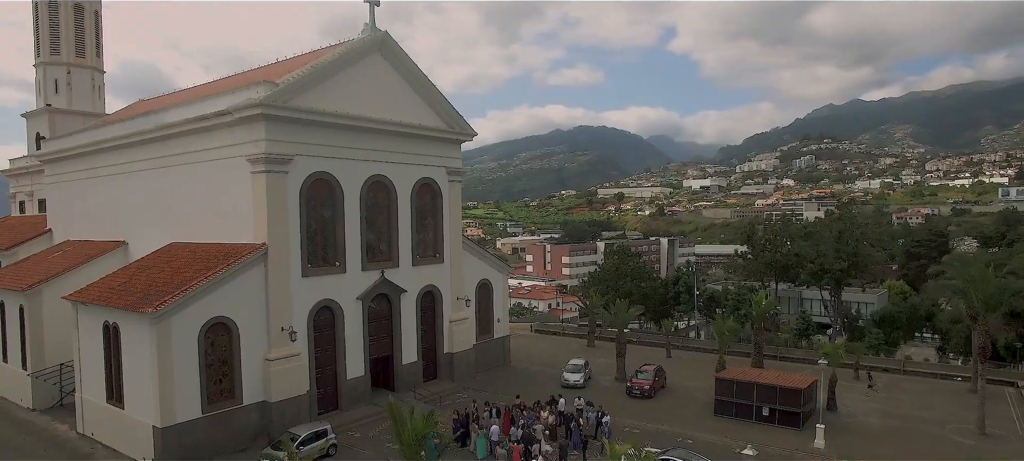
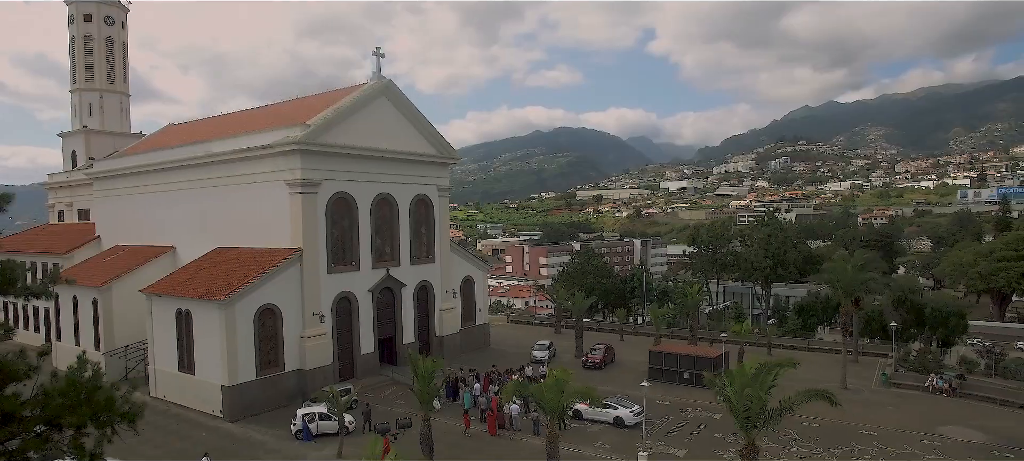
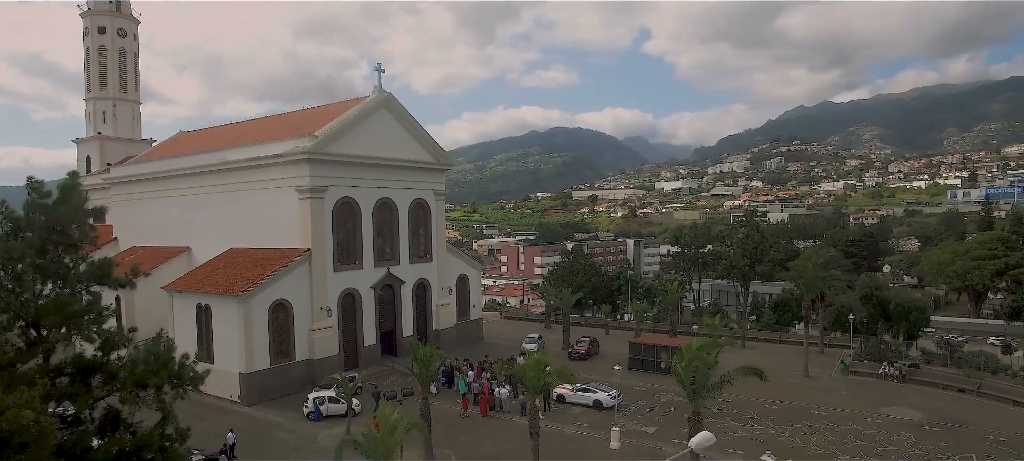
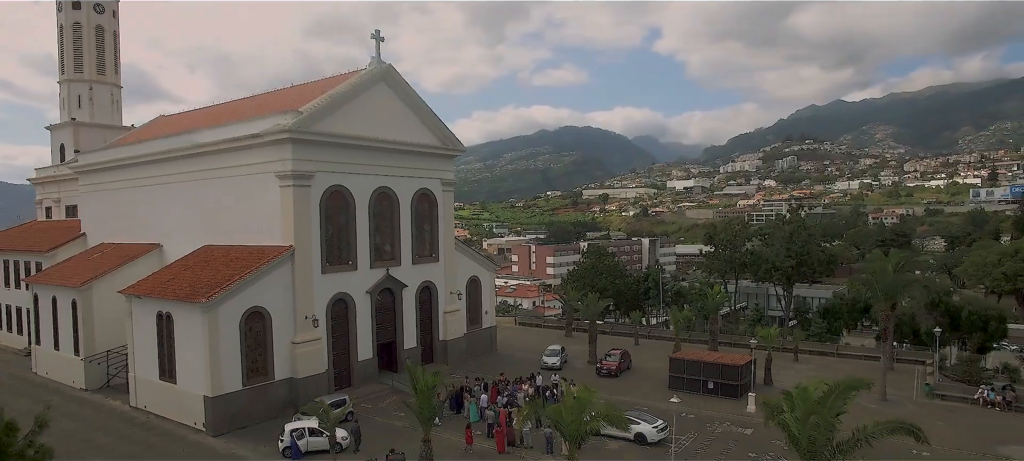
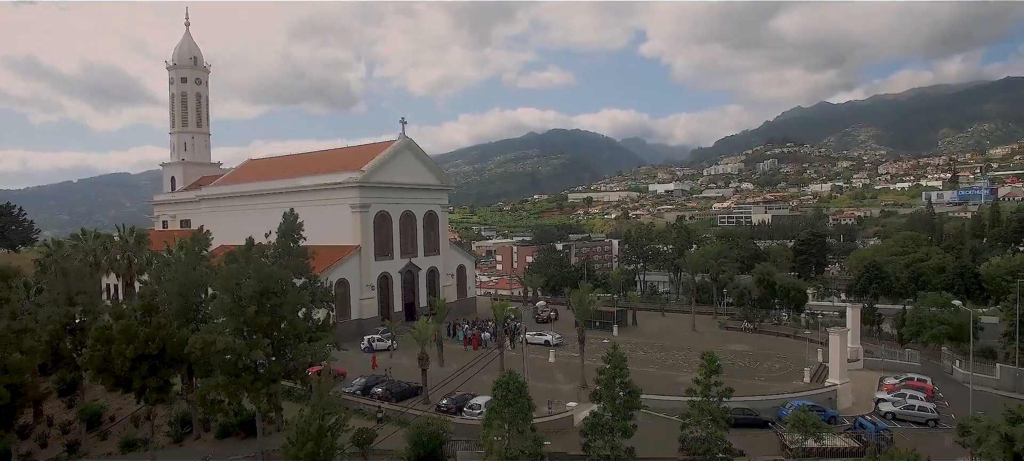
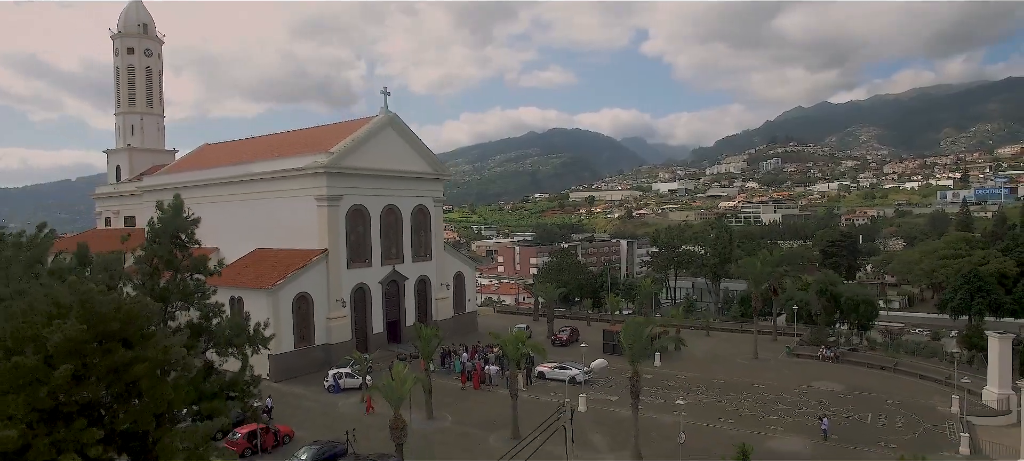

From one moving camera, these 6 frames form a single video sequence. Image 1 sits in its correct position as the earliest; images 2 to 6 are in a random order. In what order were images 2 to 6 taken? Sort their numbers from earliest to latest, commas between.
4, 2, 3, 6, 5
